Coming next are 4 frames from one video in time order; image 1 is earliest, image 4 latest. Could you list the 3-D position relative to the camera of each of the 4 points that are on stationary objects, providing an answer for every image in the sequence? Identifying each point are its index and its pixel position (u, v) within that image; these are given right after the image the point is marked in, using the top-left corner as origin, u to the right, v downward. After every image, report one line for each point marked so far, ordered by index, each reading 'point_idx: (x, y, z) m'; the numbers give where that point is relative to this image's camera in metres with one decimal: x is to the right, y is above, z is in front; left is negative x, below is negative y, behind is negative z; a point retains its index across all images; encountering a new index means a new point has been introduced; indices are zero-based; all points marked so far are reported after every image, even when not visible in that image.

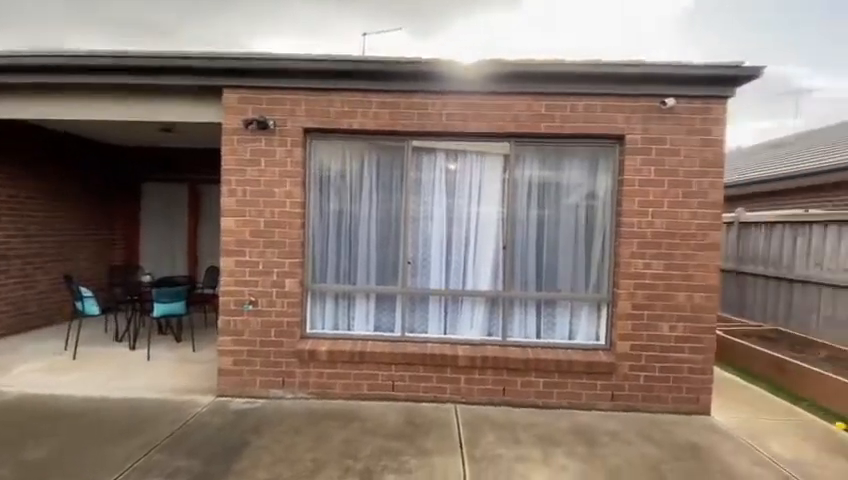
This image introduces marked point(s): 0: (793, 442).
0: (+3.3, -1.8, +3.7) m
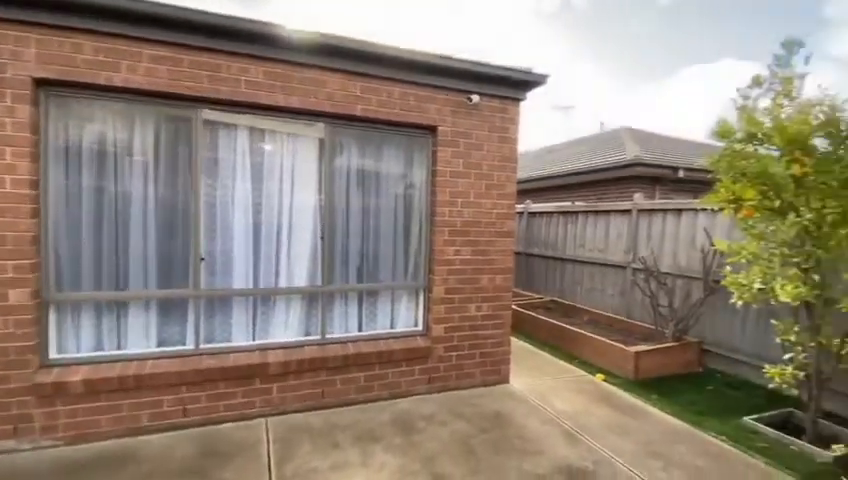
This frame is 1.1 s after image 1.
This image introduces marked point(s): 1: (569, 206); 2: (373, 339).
0: (+1.5, -1.6, +4.3) m
1: (+2.6, +0.6, +7.4) m
2: (-0.5, -1.0, +4.2) m
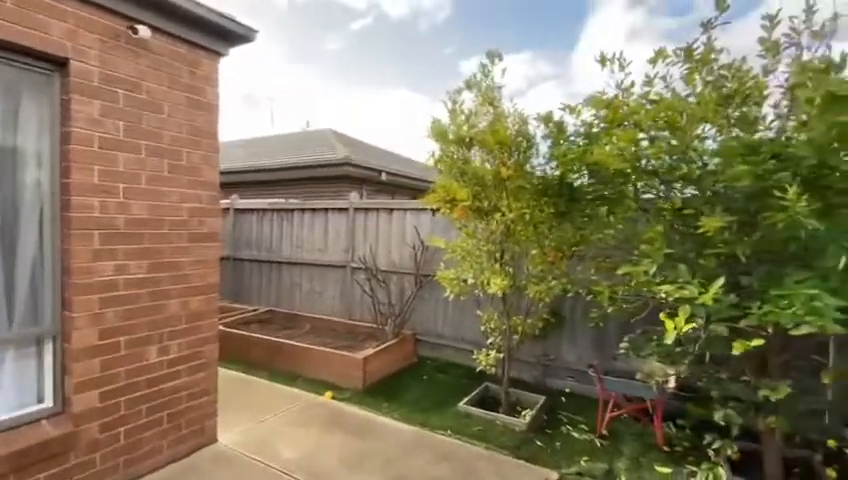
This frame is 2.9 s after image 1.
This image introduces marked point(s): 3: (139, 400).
0: (-1.1, -1.7, +3.6) m
1: (-2.2, +0.6, +6.6) m
2: (-2.6, -1.1, +2.2) m
3: (-2.0, -1.1, +2.9) m
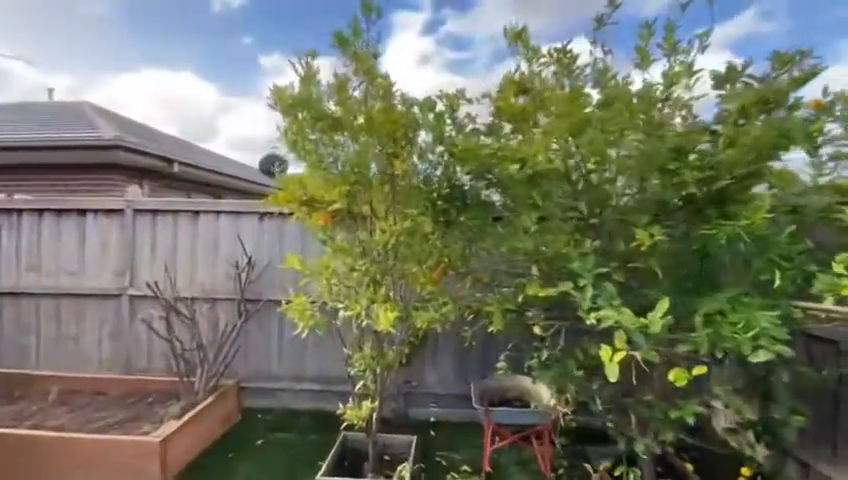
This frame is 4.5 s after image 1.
0: (-1.9, -1.8, +2.0) m
1: (-4.2, +0.4, +4.2) m
2: (-2.6, -1.2, +0.1) m
3: (-2.4, -1.2, +1.0) m
